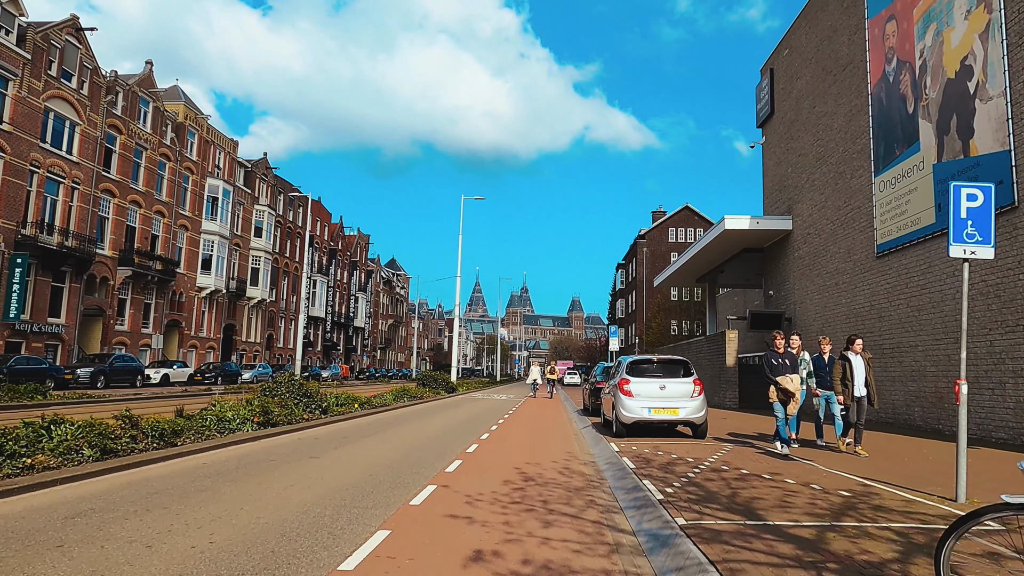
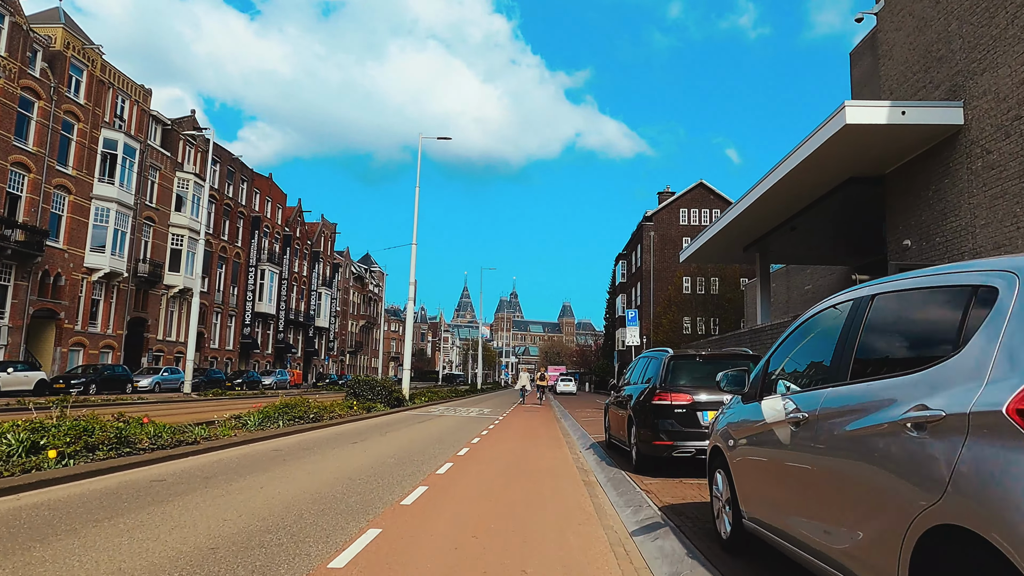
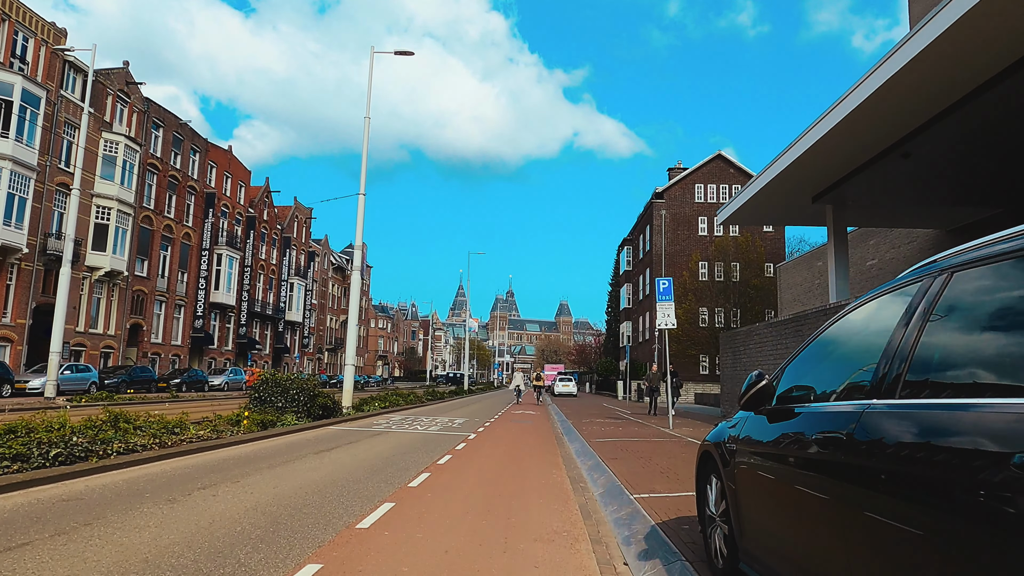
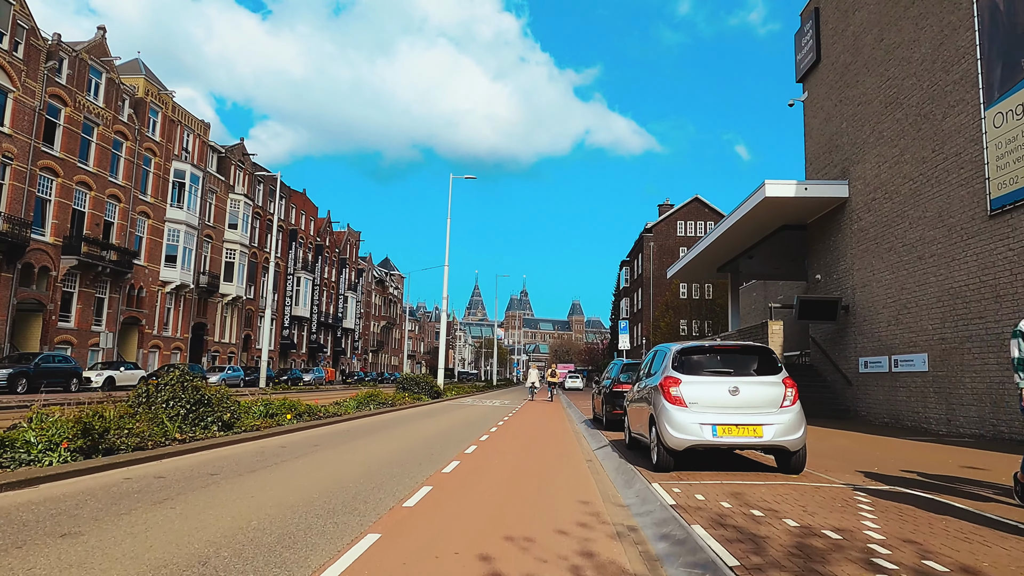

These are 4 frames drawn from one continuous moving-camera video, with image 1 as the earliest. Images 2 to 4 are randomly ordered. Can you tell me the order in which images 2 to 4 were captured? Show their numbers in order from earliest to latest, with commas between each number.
4, 2, 3
